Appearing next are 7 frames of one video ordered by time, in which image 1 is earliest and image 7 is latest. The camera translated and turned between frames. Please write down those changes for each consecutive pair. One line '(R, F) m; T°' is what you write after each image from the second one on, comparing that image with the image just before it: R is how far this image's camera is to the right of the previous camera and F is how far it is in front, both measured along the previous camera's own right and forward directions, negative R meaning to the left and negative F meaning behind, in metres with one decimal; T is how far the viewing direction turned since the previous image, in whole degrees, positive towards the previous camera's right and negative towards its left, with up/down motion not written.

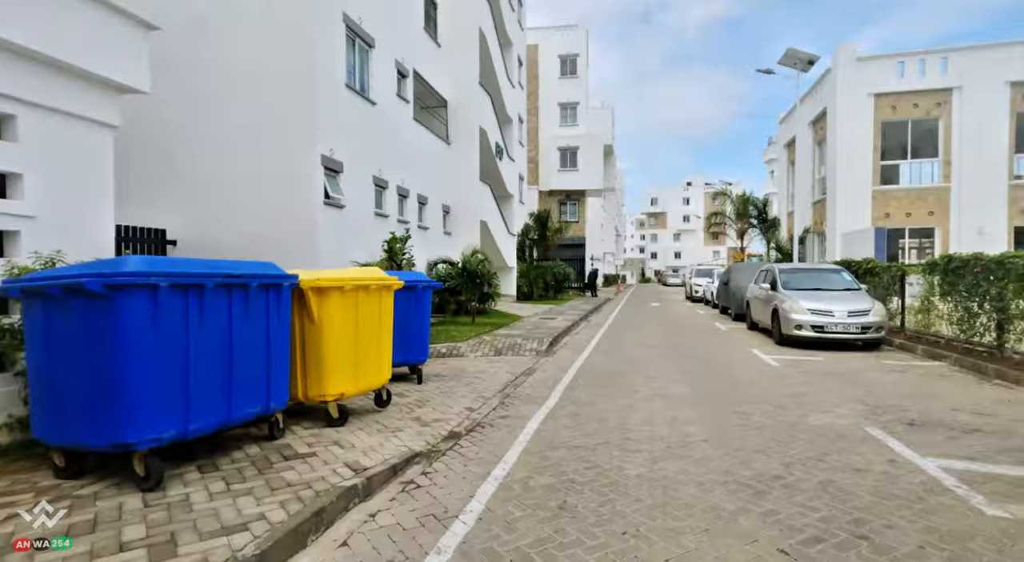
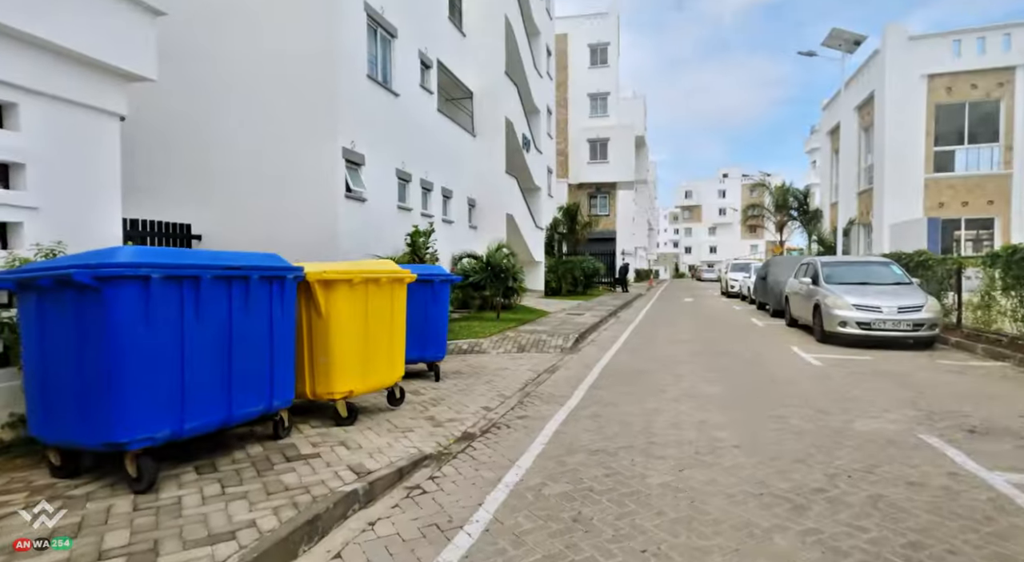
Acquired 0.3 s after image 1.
(+0.2, +0.3) m; -3°
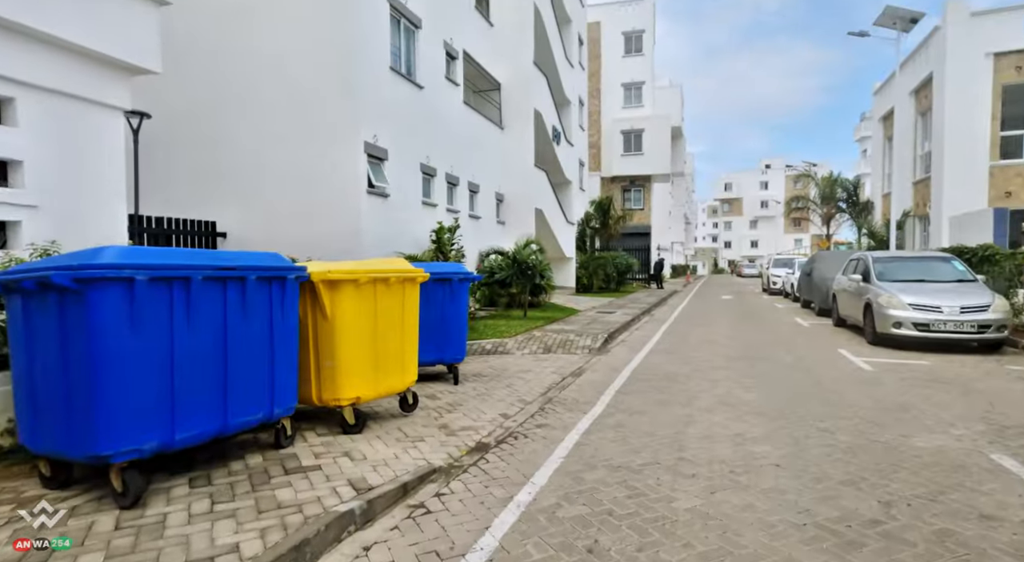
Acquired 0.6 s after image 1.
(+0.2, +0.4) m; -4°
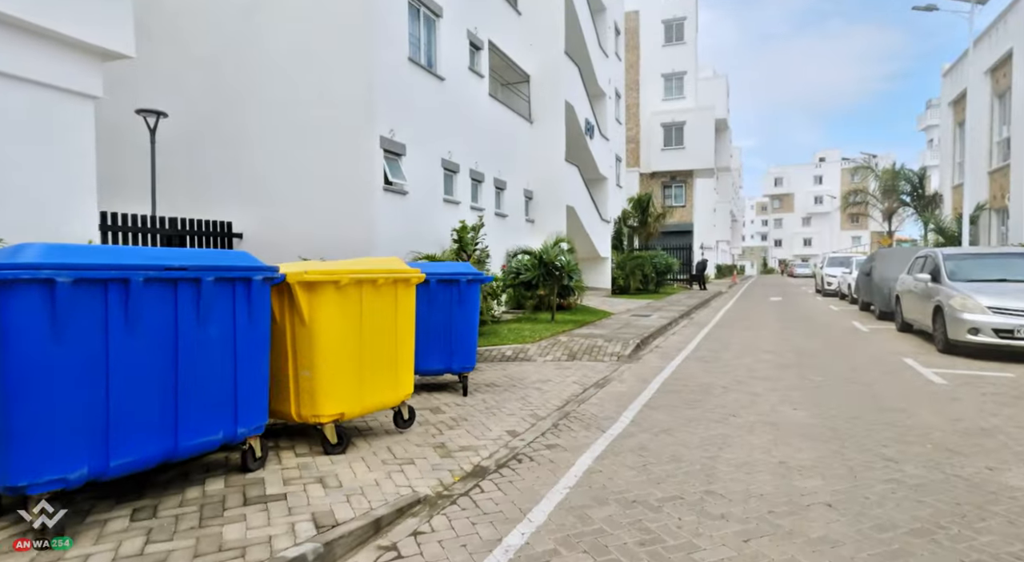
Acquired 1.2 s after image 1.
(+0.3, +0.7) m; -4°
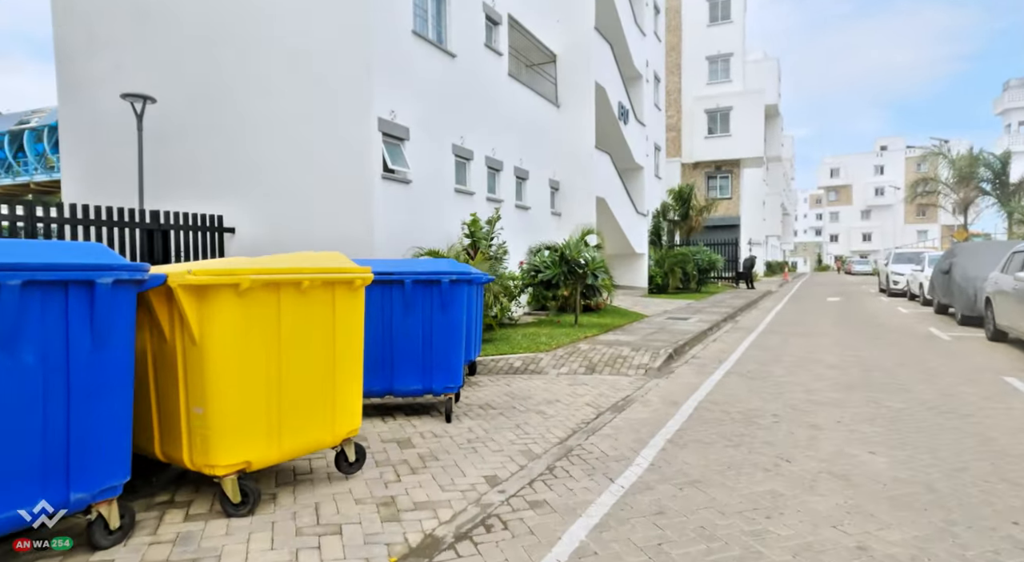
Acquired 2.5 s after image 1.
(+0.5, +1.3) m; -4°
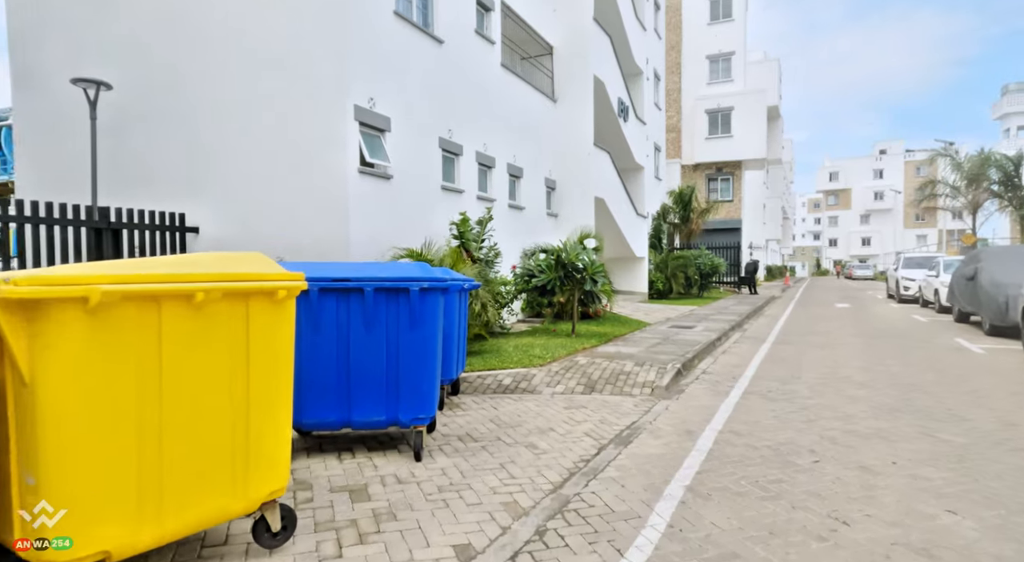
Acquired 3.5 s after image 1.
(+0.1, +1.0) m; 0°
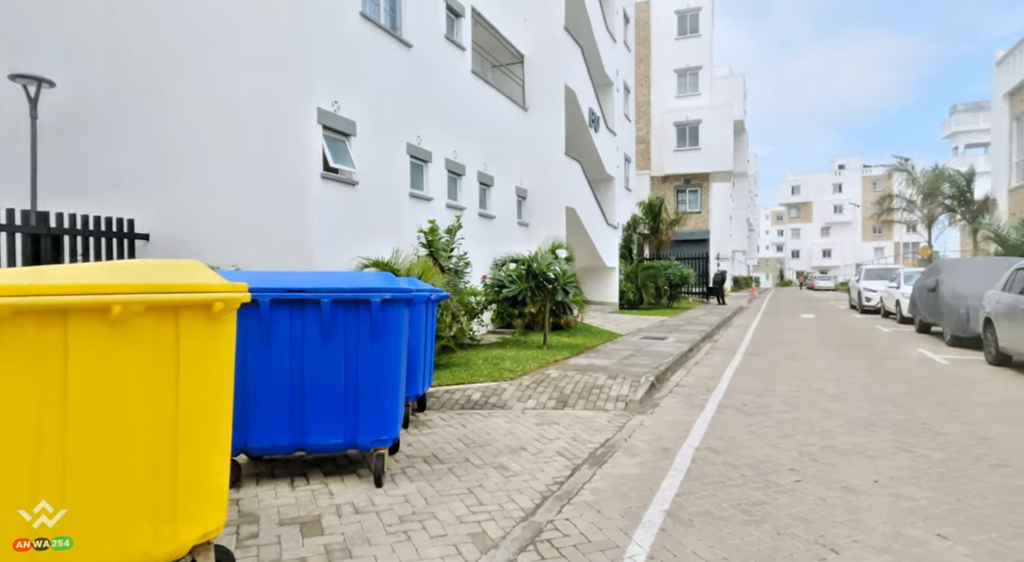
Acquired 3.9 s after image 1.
(0.0, +0.3) m; +3°
